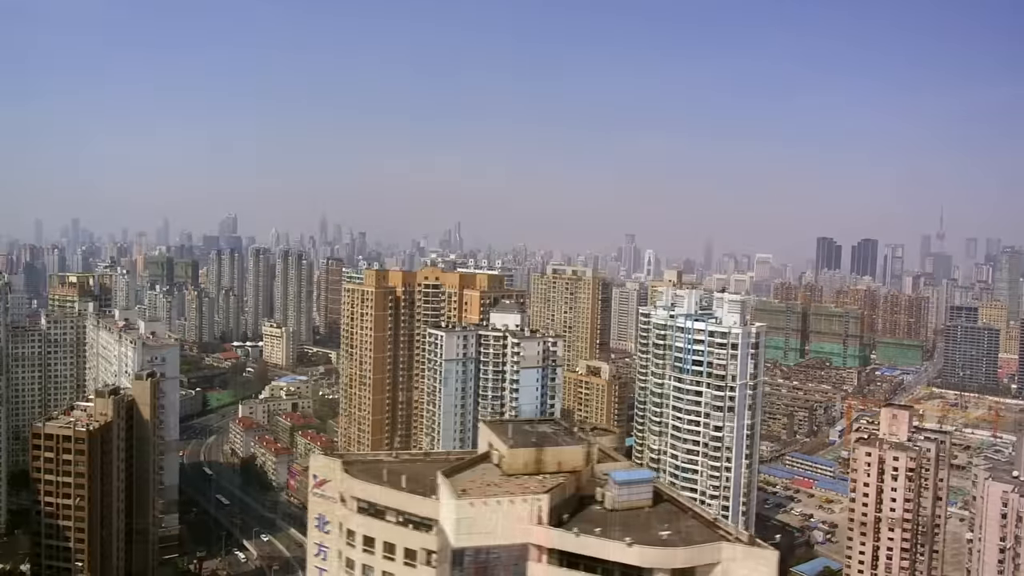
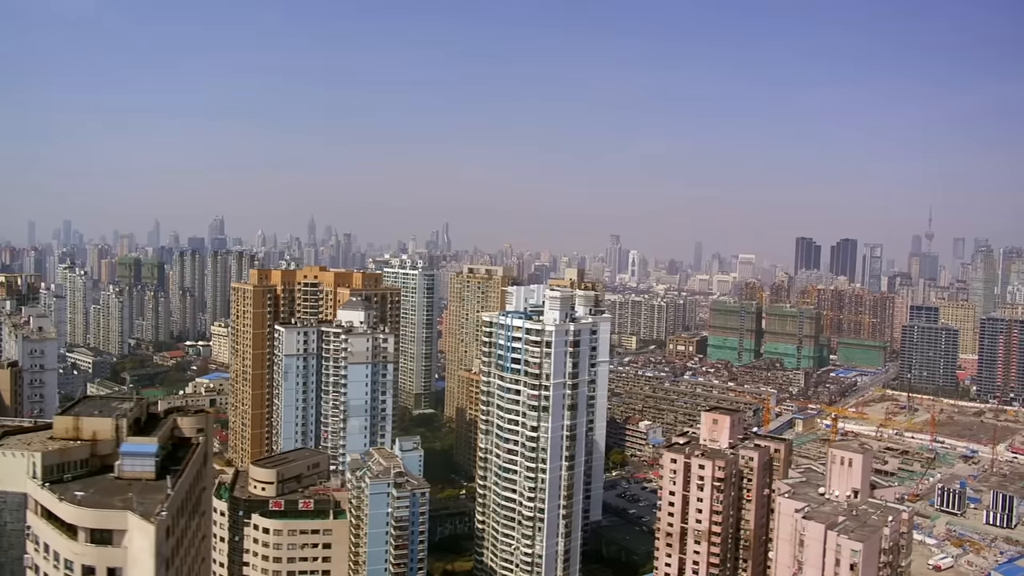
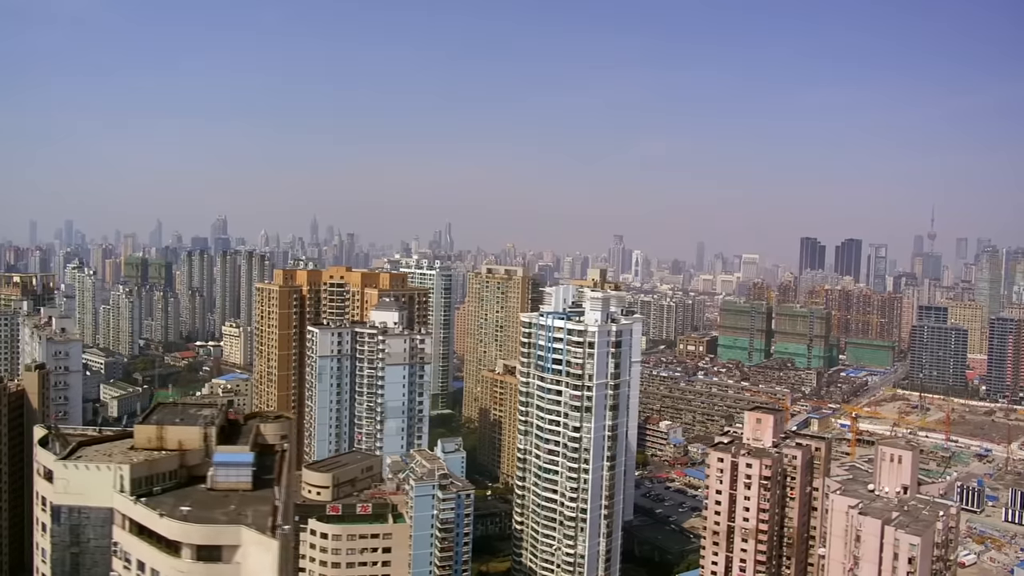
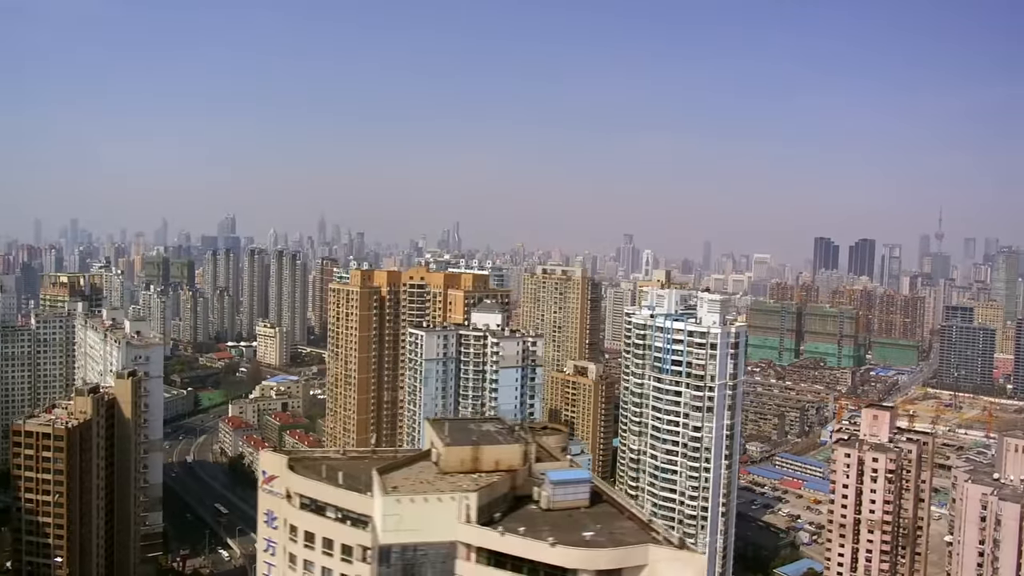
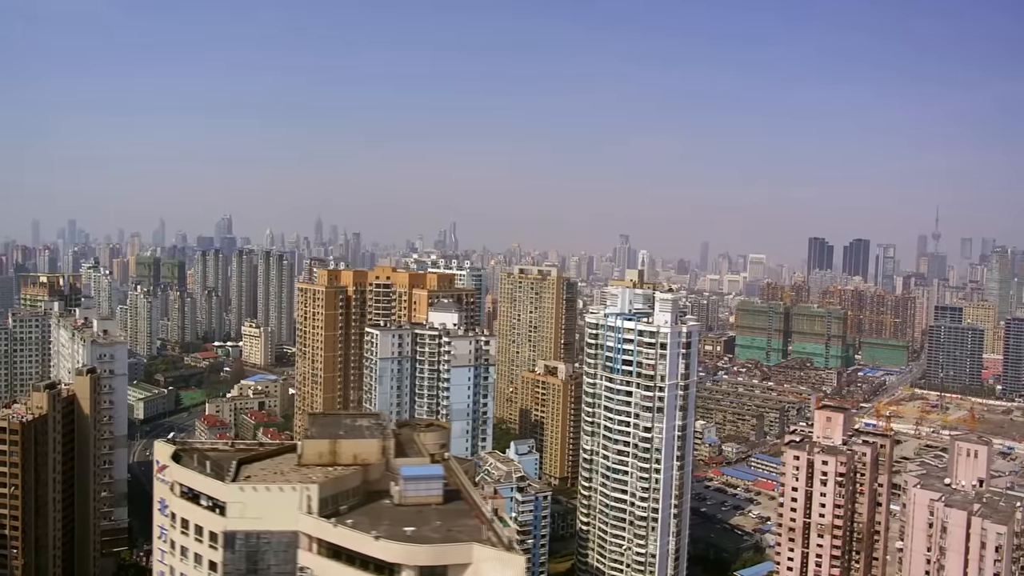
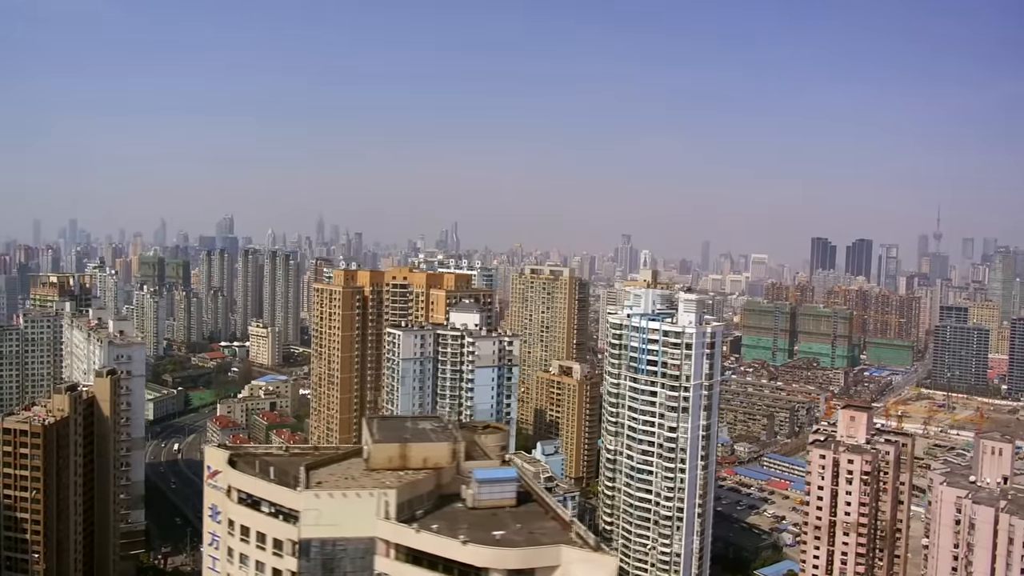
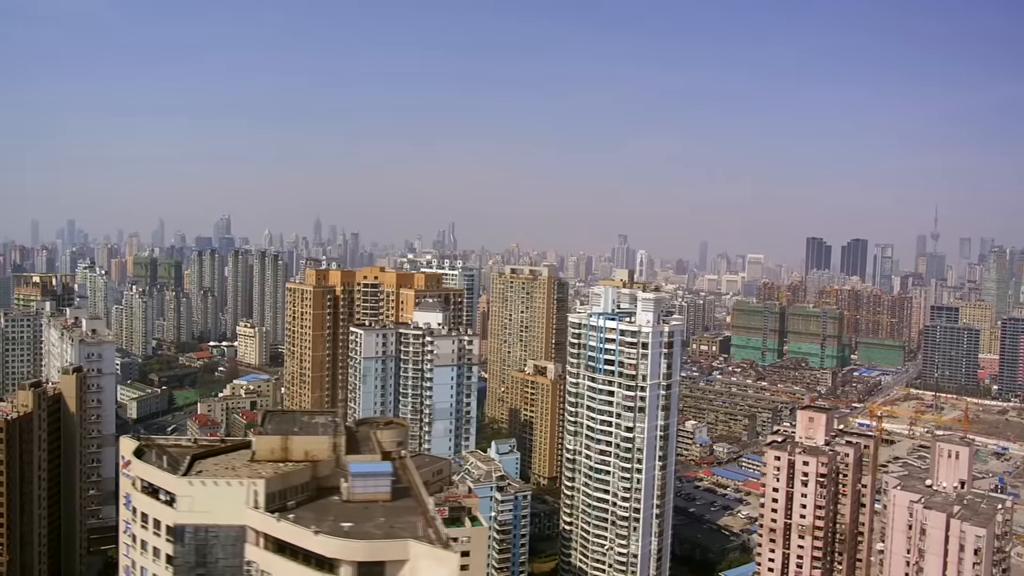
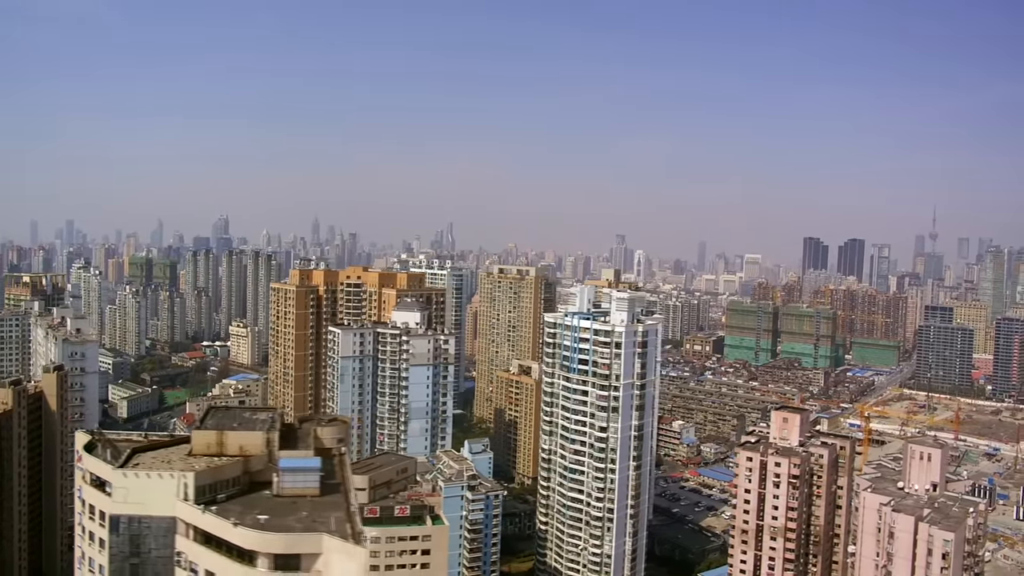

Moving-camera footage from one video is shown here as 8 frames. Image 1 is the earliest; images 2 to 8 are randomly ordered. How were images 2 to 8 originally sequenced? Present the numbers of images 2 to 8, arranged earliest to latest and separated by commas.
4, 6, 5, 7, 8, 3, 2
